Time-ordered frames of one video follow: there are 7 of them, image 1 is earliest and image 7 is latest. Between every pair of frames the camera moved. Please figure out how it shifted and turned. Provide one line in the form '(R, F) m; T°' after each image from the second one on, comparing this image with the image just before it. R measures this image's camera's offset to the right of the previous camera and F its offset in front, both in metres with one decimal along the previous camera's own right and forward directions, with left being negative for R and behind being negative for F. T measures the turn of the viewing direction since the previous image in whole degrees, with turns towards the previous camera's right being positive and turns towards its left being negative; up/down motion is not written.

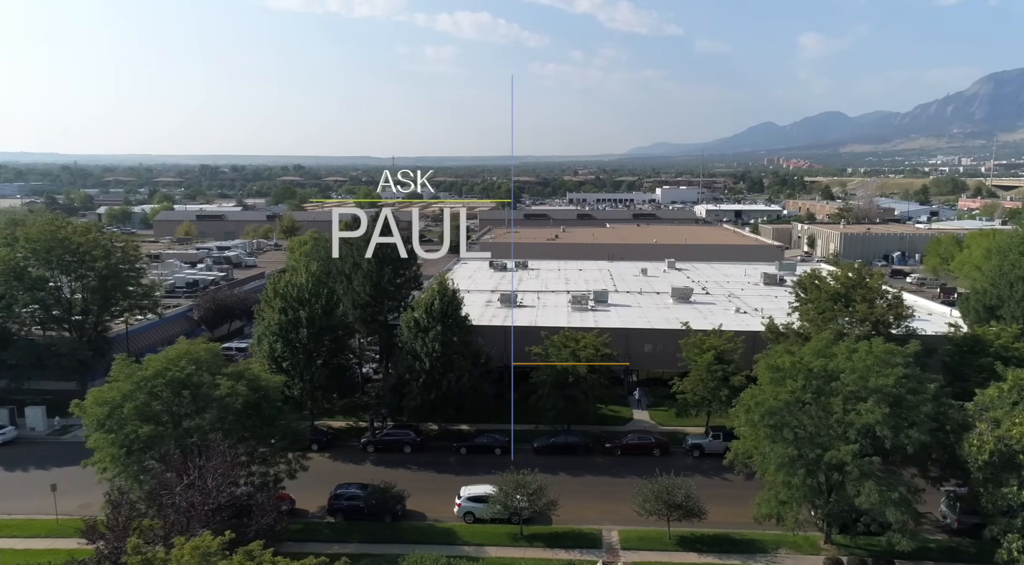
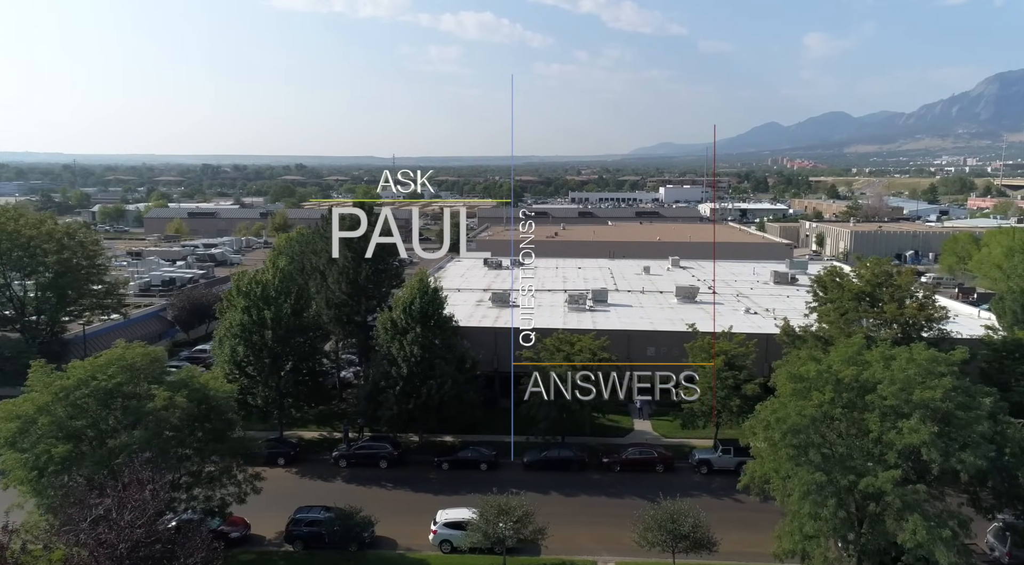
(+0.5, +2.4) m; 0°
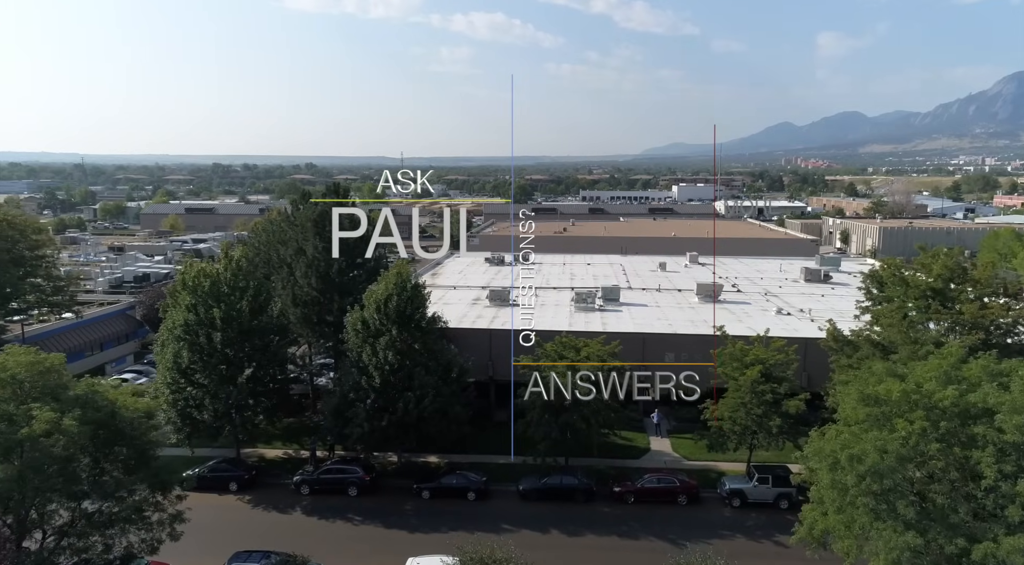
(+0.5, +3.6) m; -1°
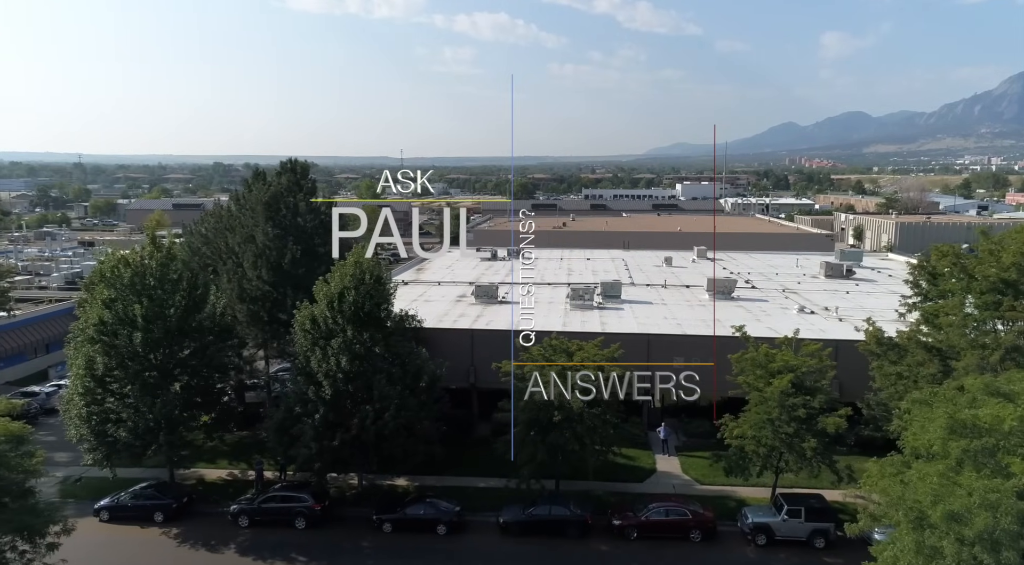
(+0.6, +3.1) m; 0°
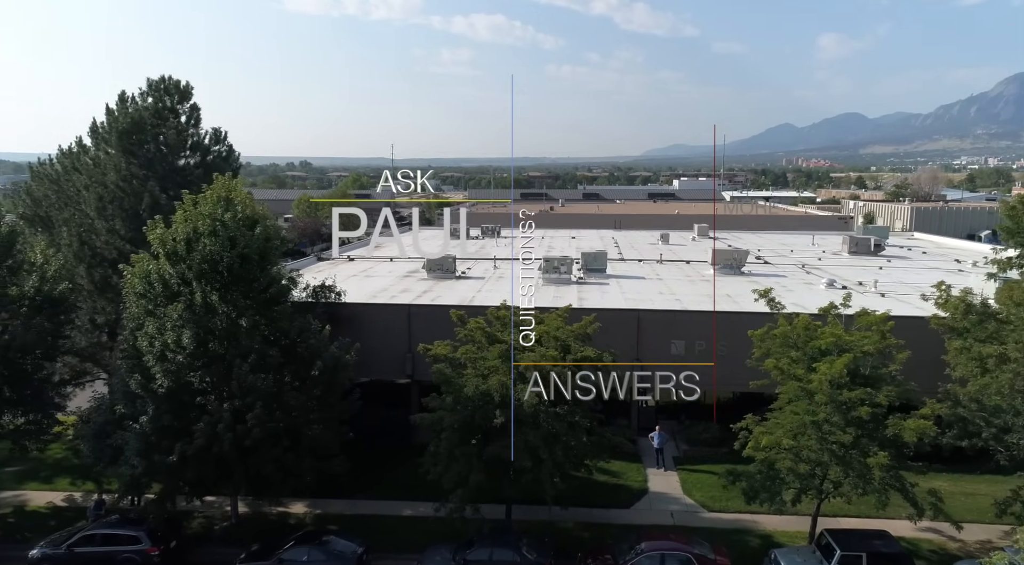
(+1.2, +4.9) m; 0°
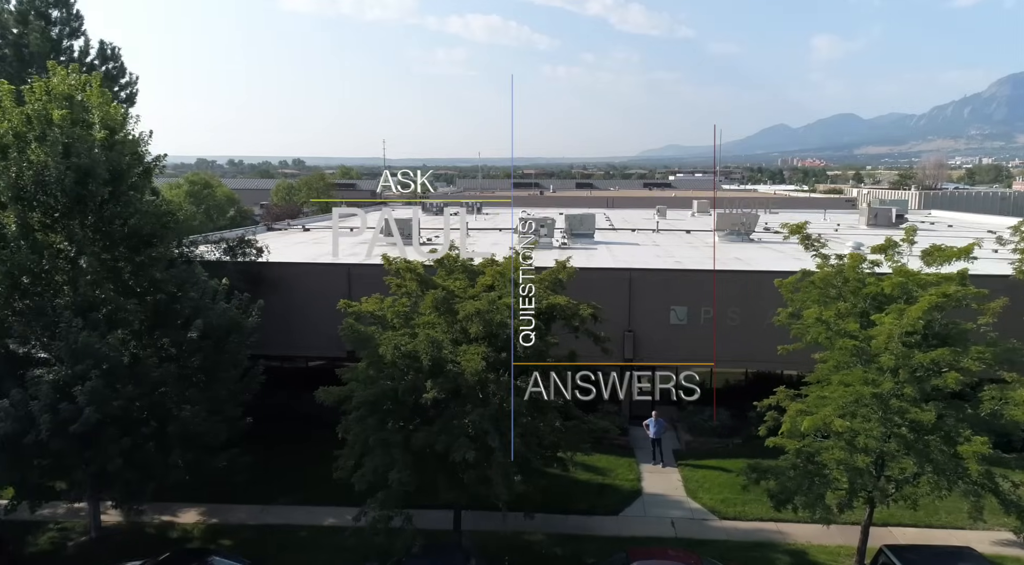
(+0.7, +3.0) m; 0°
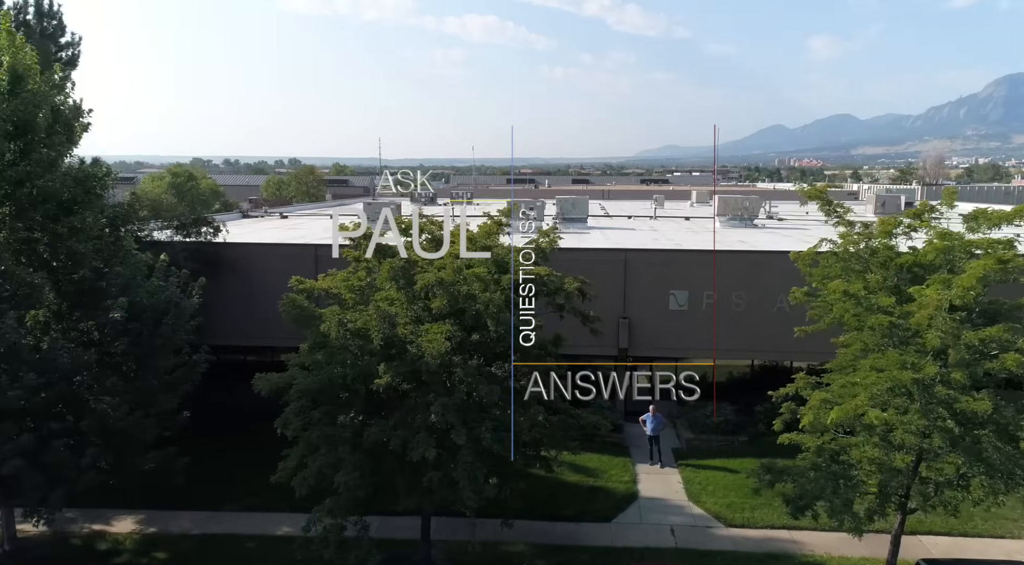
(+0.3, +1.2) m; 0°
